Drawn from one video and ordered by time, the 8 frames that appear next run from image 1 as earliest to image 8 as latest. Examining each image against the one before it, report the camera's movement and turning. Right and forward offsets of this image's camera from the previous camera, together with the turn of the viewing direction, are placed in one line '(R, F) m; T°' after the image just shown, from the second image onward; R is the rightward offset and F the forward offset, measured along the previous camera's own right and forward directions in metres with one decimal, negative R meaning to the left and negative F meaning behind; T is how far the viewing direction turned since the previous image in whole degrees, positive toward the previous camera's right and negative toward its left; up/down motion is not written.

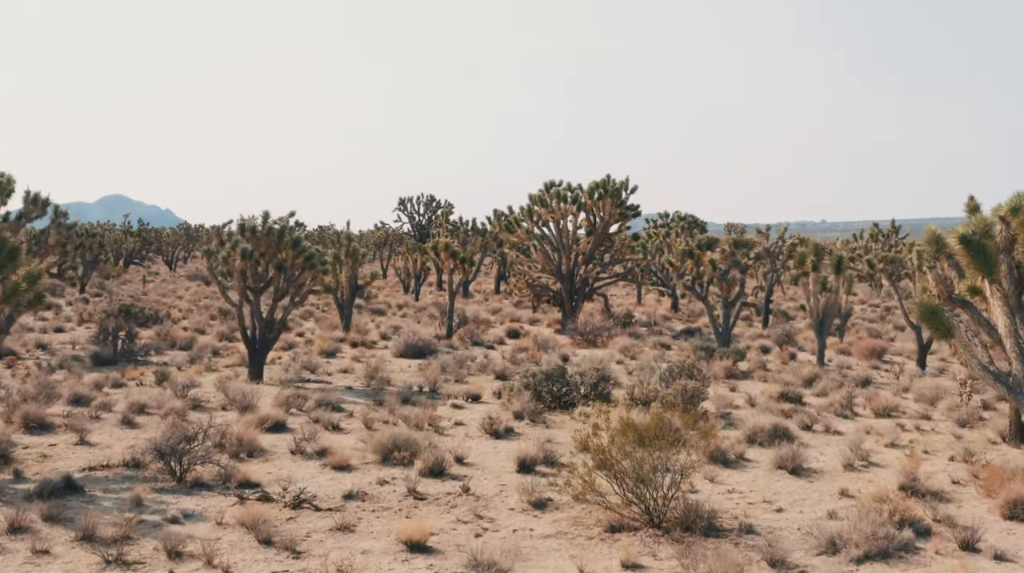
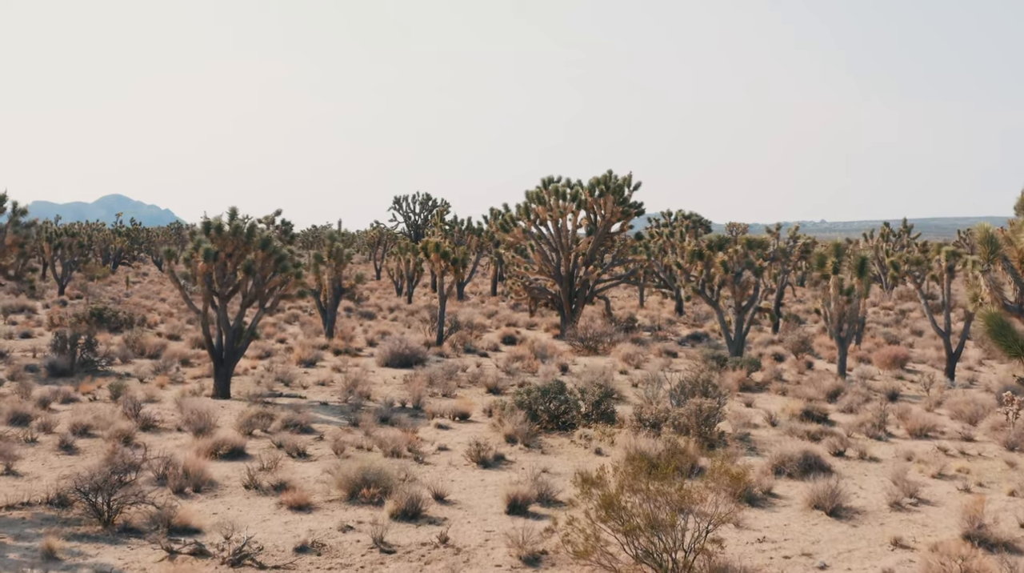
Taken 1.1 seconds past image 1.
(+0.1, +2.5) m; 0°
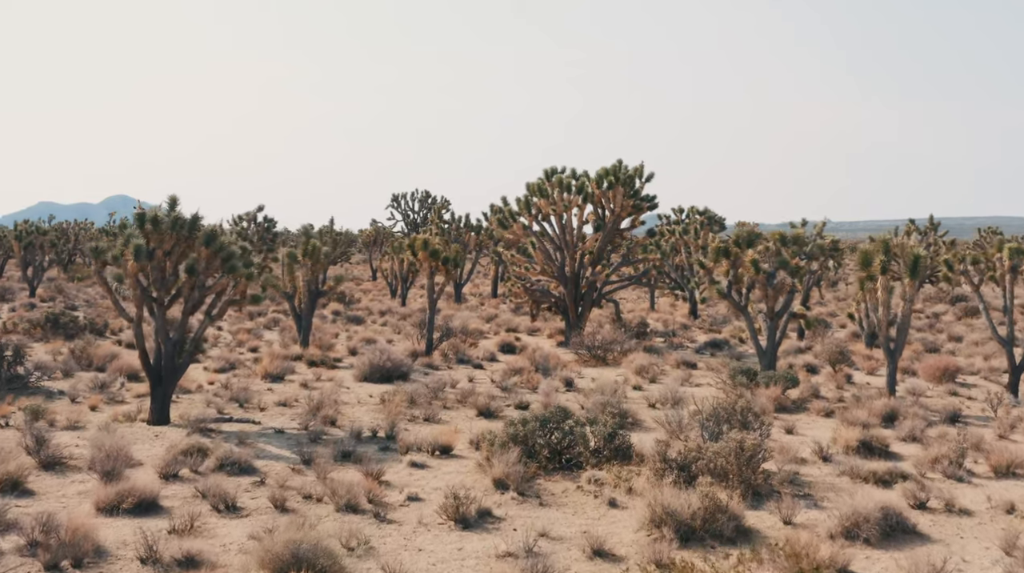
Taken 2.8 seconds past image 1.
(+0.2, +3.9) m; 0°
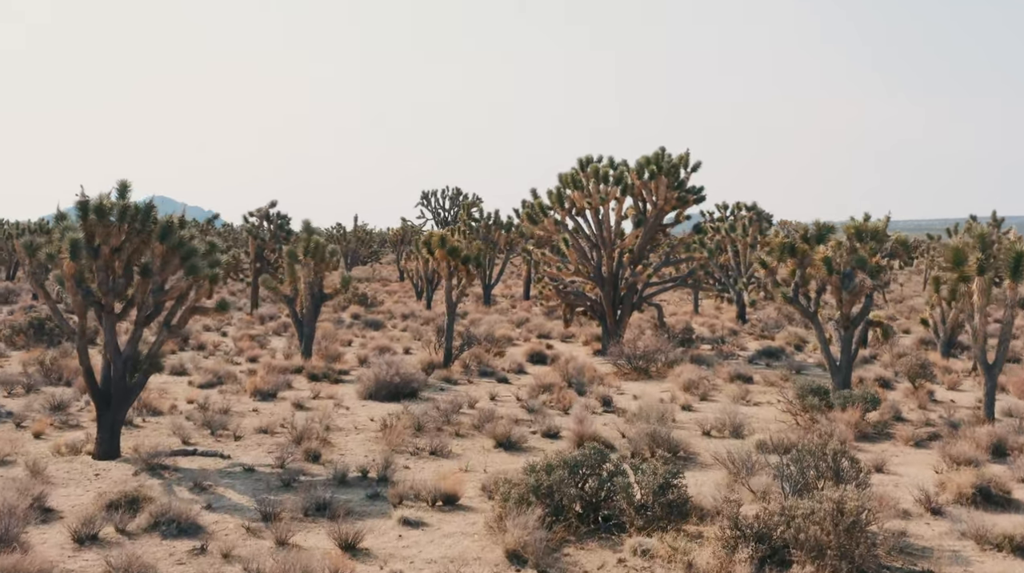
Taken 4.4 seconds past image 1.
(+0.2, +3.7) m; -2°
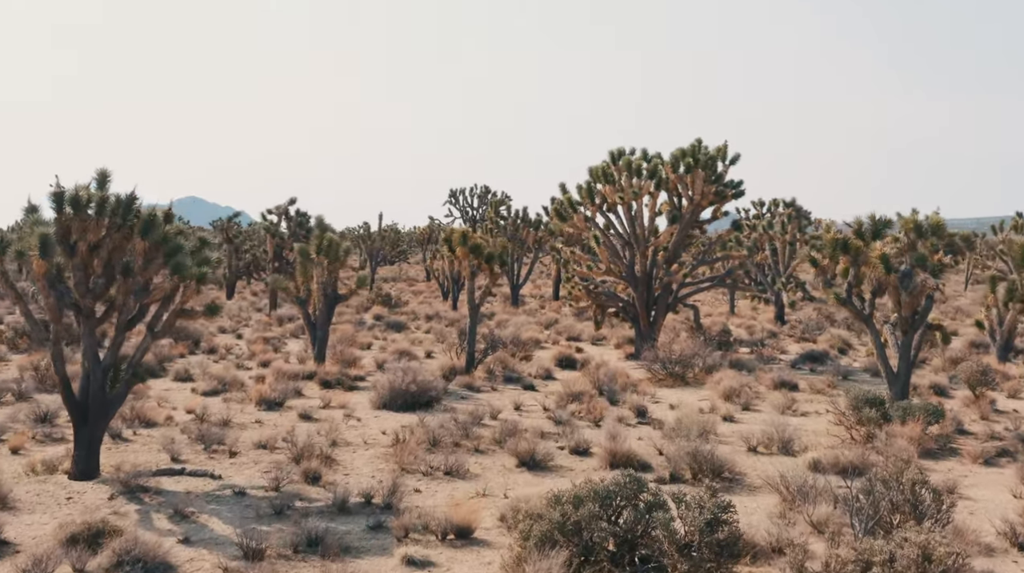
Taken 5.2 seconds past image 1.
(+0.1, +1.8) m; -2°
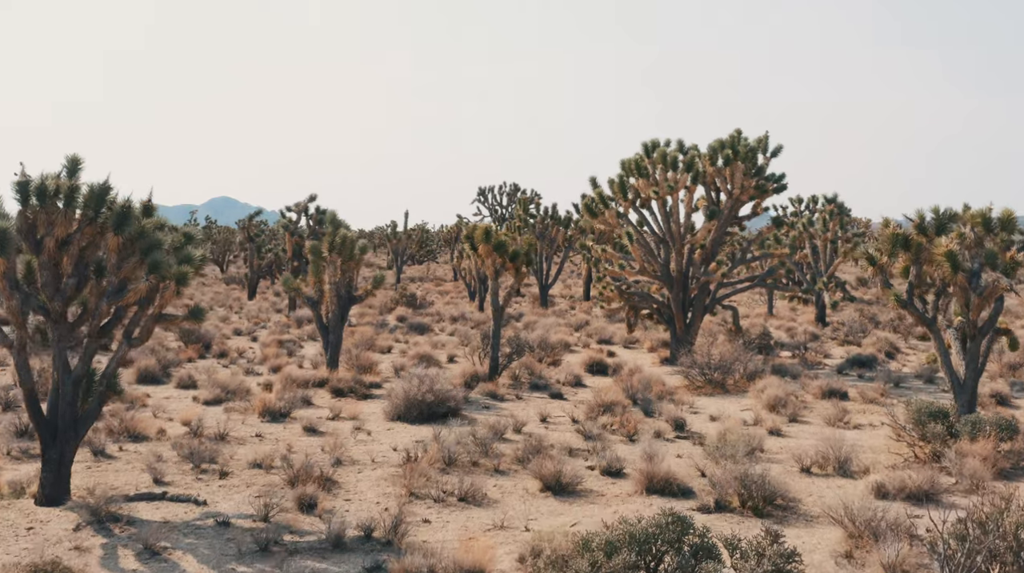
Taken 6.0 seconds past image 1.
(+0.1, +1.8) m; -2°
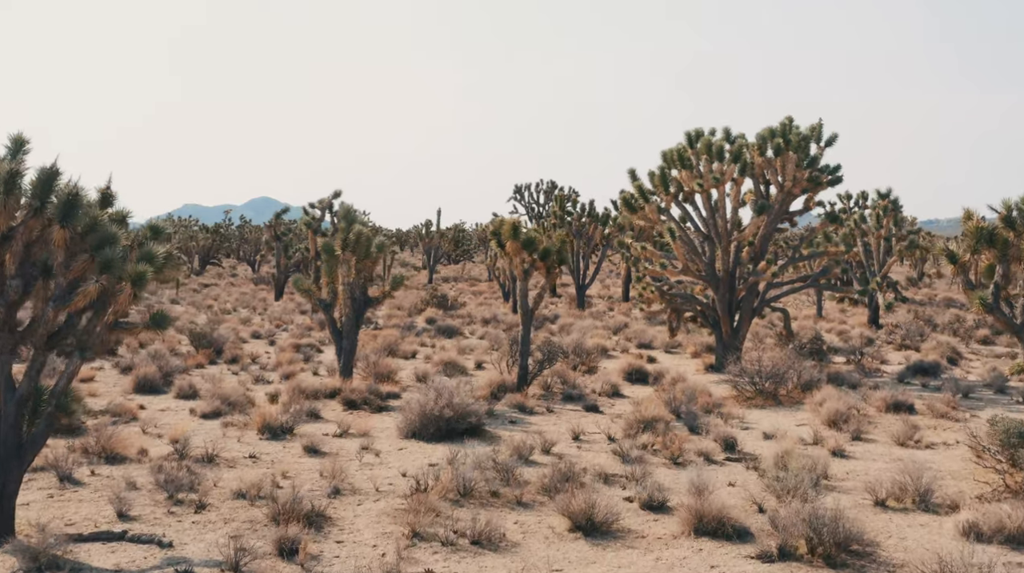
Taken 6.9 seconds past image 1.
(+0.2, +2.1) m; -2°
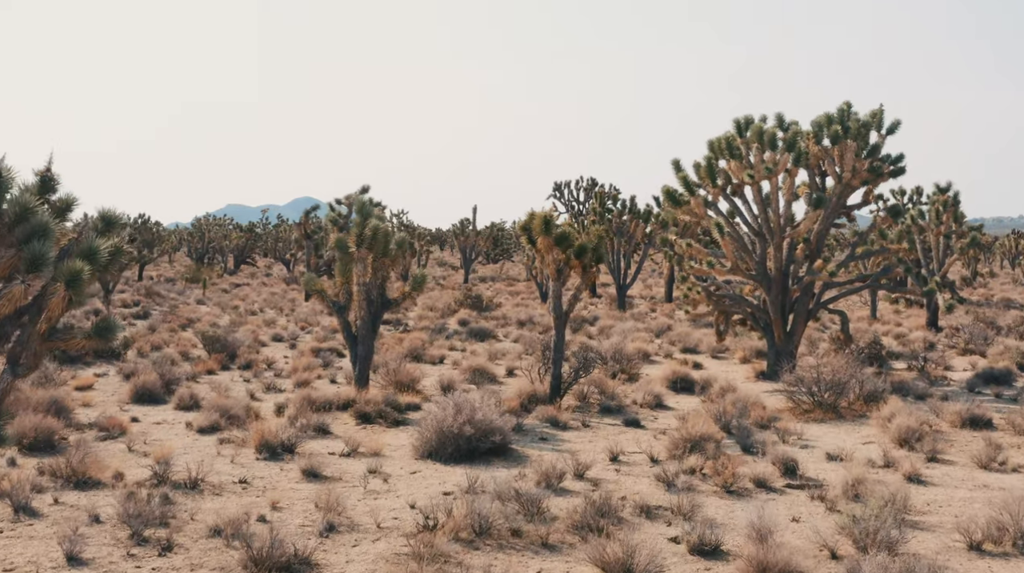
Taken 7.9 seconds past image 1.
(+0.2, +2.0) m; -2°
